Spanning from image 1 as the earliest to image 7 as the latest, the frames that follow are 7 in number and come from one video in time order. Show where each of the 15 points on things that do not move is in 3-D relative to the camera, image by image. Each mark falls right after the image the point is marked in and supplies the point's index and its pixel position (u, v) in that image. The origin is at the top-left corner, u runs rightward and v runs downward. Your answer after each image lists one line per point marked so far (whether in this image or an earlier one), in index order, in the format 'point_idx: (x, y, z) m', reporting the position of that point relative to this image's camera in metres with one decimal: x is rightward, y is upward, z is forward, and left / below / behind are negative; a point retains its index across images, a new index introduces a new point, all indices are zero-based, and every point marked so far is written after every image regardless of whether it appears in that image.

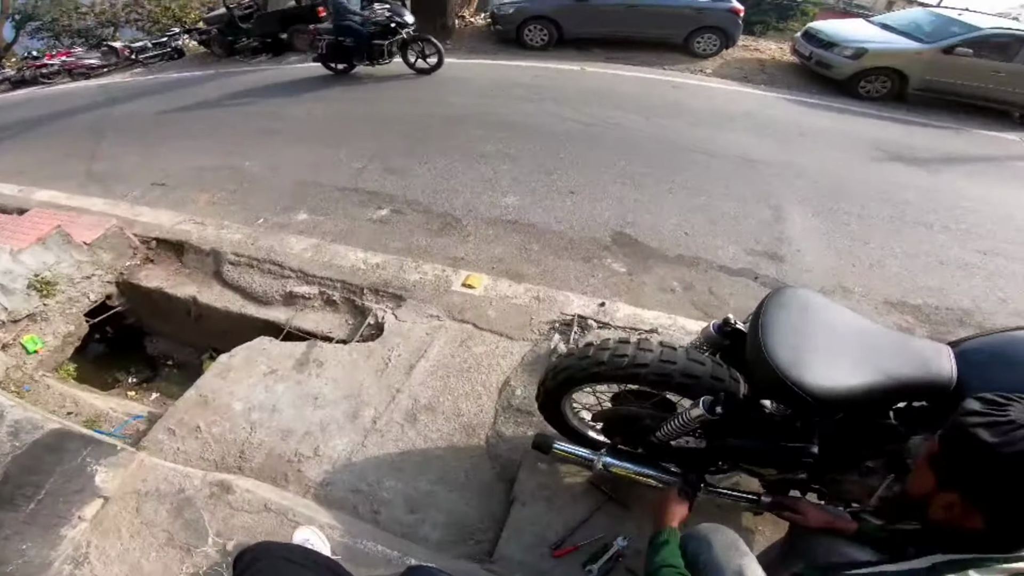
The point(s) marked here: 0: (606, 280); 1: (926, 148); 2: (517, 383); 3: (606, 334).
0: (+0.6, 0.0, +3.7) m
1: (+4.4, +1.5, +6.3) m
2: (0.0, -0.5, +2.8) m
3: (+0.5, -0.2, +3.2) m
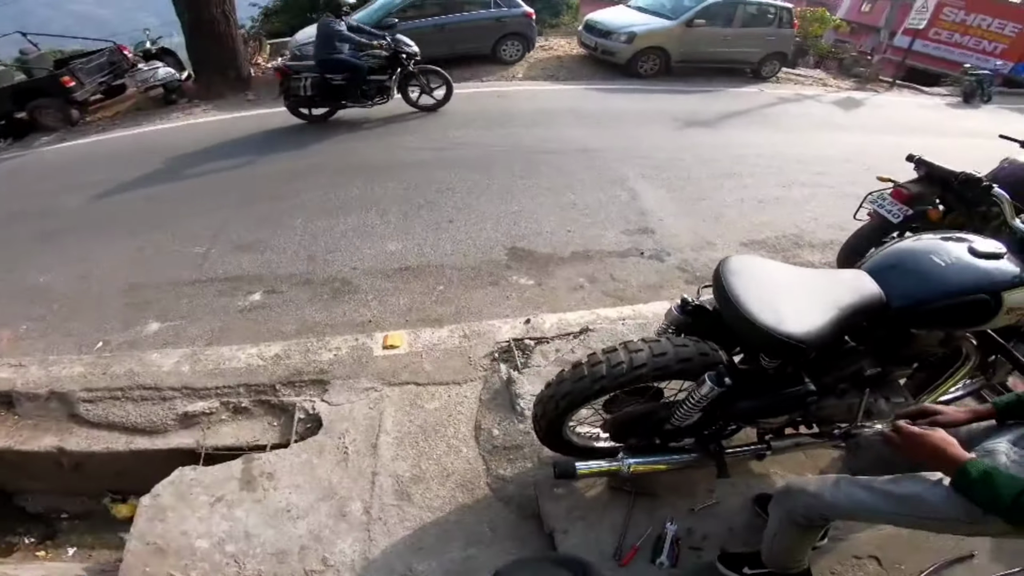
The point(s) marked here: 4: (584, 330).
0: (+0.1, -0.1, +3.8) m
1: (+2.5, +2.2, +7.3) m
2: (-0.1, -0.6, +2.8) m
3: (+0.2, -0.3, +3.3) m
4: (+0.4, -0.2, +3.5) m
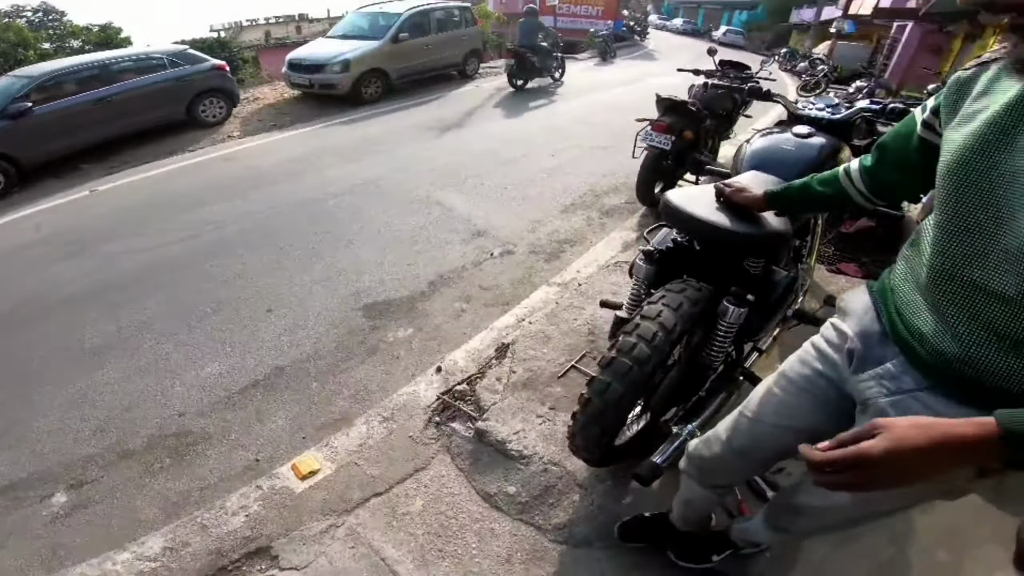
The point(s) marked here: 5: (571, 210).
0: (-0.6, -0.3, +3.4) m
1: (-0.9, +2.2, +7.4) m
2: (-0.1, -0.8, +2.4) m
3: (-0.2, -0.5, +3.0) m
4: (0.0, -0.3, +3.2) m
5: (+0.5, +0.6, +4.7) m
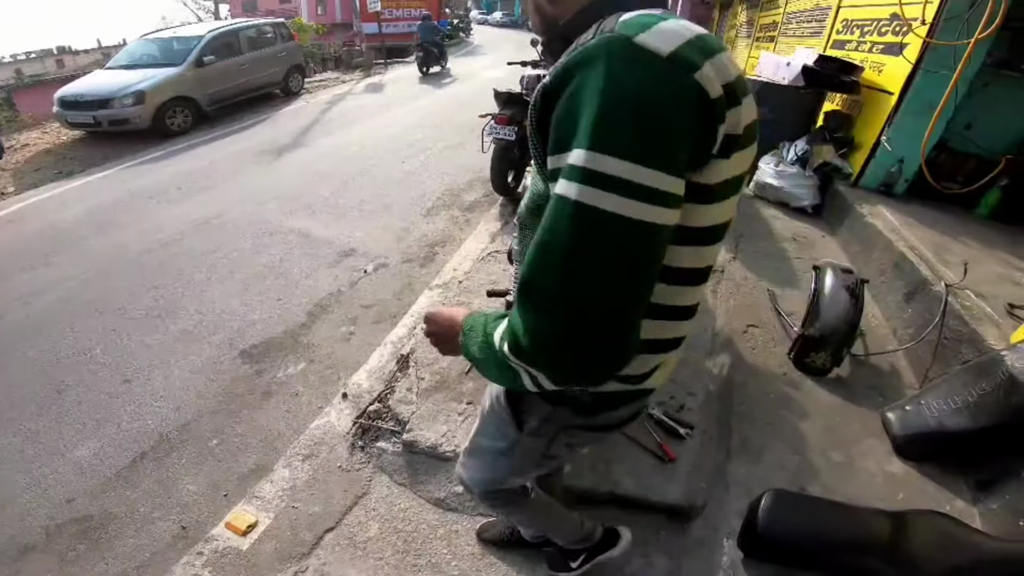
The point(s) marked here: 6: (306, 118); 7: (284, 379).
0: (-1.1, -0.5, +3.3) m
1: (-3.0, +1.8, +7.0) m
2: (-0.3, -0.9, +2.5) m
3: (-0.6, -0.6, +3.0) m
4: (-0.6, -0.4, +3.3) m
5: (-0.7, +0.6, +4.8) m
6: (-2.8, +2.3, +7.8) m
7: (-1.3, -0.5, +3.4) m
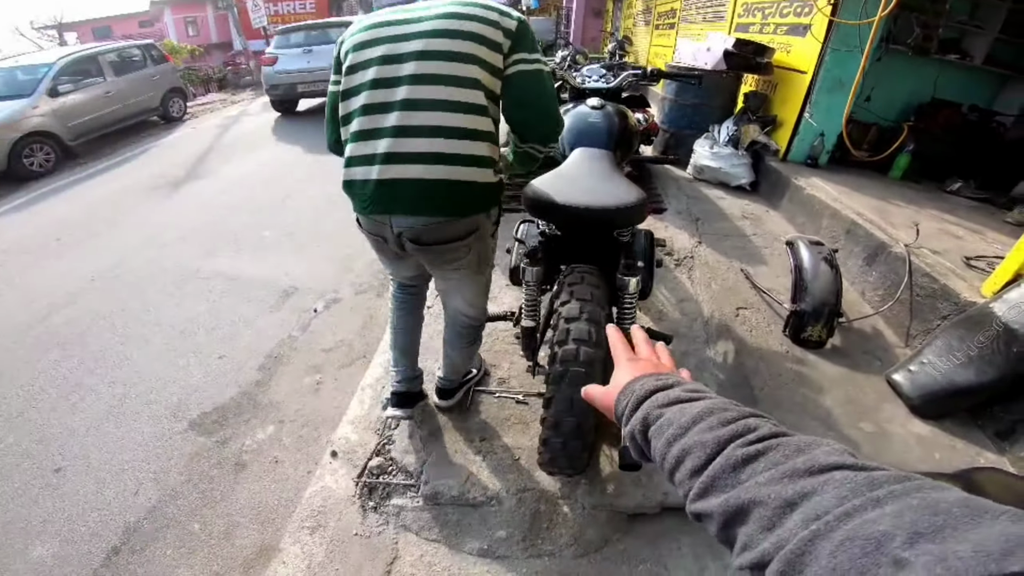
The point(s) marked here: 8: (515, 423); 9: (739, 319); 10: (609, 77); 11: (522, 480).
0: (-1.1, -0.8, +2.9) m
1: (-4.0, +1.2, +6.2) m
2: (-0.1, -1.0, +2.3) m
3: (-0.5, -0.7, +2.8) m
4: (-0.6, -0.6, +3.0) m
5: (-1.1, +0.4, +4.5) m
6: (-3.9, +1.7, +7.0) m
7: (-1.3, -0.8, +2.9) m
8: (0.0, -0.6, +2.7) m
9: (+1.2, -0.2, +3.1) m
10: (+0.6, +1.3, +3.6) m
11: (0.0, -0.8, +2.5) m
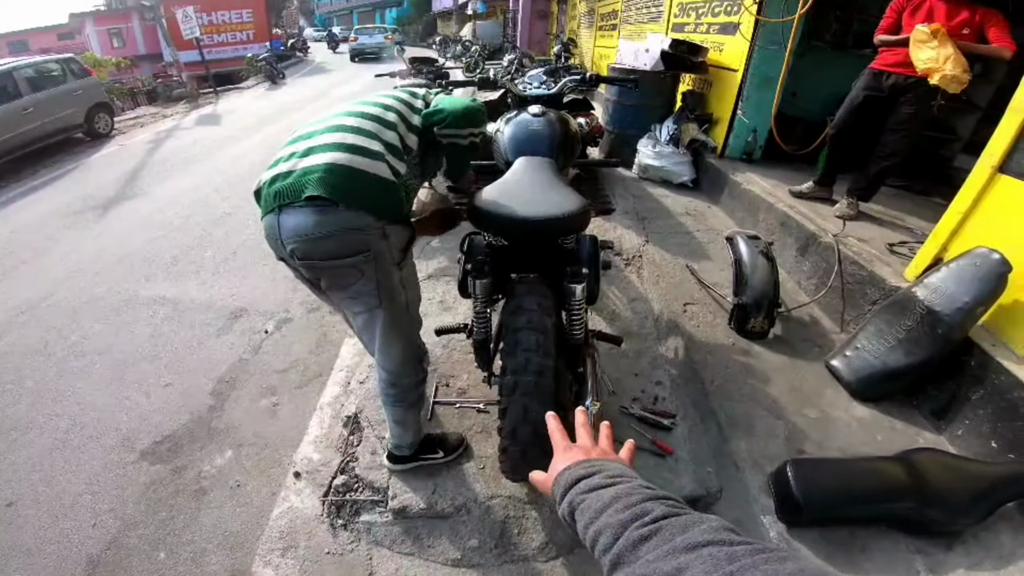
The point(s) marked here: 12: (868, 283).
0: (-1.3, -0.9, +2.9) m
1: (-4.5, +1.0, +5.9) m
2: (-0.2, -1.1, +2.3) m
3: (-0.7, -0.8, +2.8) m
4: (-0.8, -0.7, +3.0) m
5: (-1.5, +0.3, +4.4) m
6: (-4.6, +1.5, +6.7) m
7: (-1.4, -0.9, +2.9) m
8: (-0.2, -0.7, +2.8) m
9: (+1.0, -0.1, +3.3) m
10: (+0.2, +1.3, +3.7) m
11: (-0.1, -0.9, +2.5) m
12: (+1.8, 0.0, +3.0) m
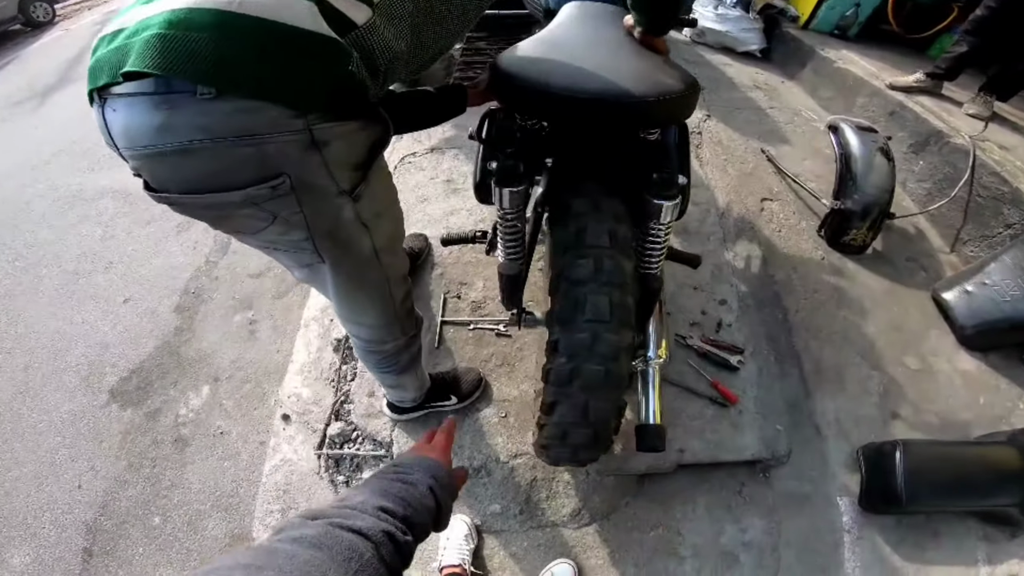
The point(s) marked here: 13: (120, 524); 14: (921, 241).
0: (-1.1, -0.5, +2.6) m
1: (-4.2, +2.0, +5.4) m
2: (-0.1, -0.8, +2.0) m
3: (-0.6, -0.5, +2.4) m
4: (-0.6, -0.3, +2.6) m
5: (-1.2, +0.9, +3.9) m
6: (-4.2, +2.6, +6.1) m
7: (-1.3, -0.5, +2.6) m
8: (0.0, -0.3, +2.4) m
9: (+1.1, +0.2, +2.7) m
10: (+0.4, +1.7, +2.9) m
11: (0.0, -0.6, +2.1) m
12: (+2.0, +0.3, +2.3) m
13: (-1.5, -0.9, +2.2) m
14: (+1.8, +0.2, +2.6) m
